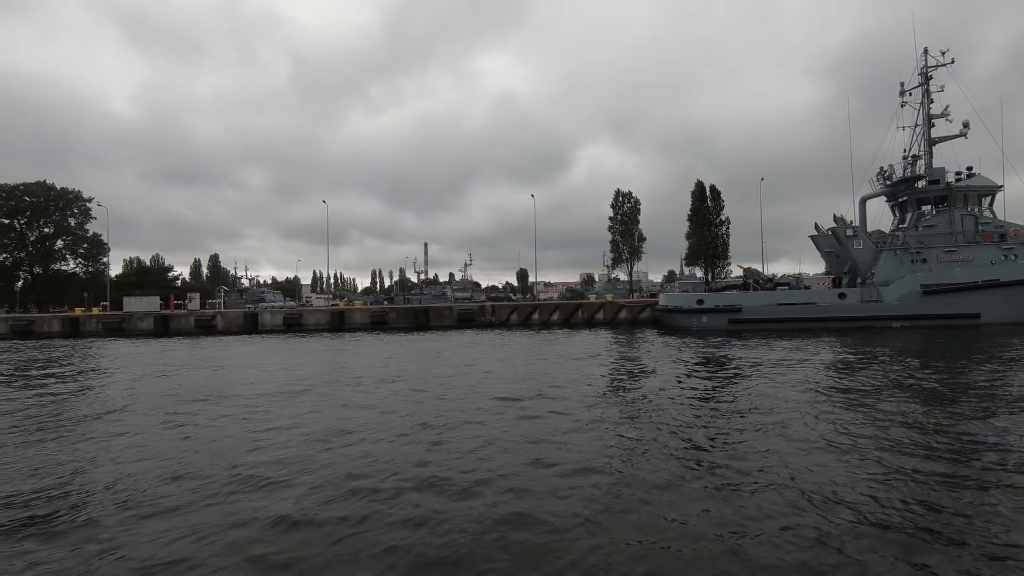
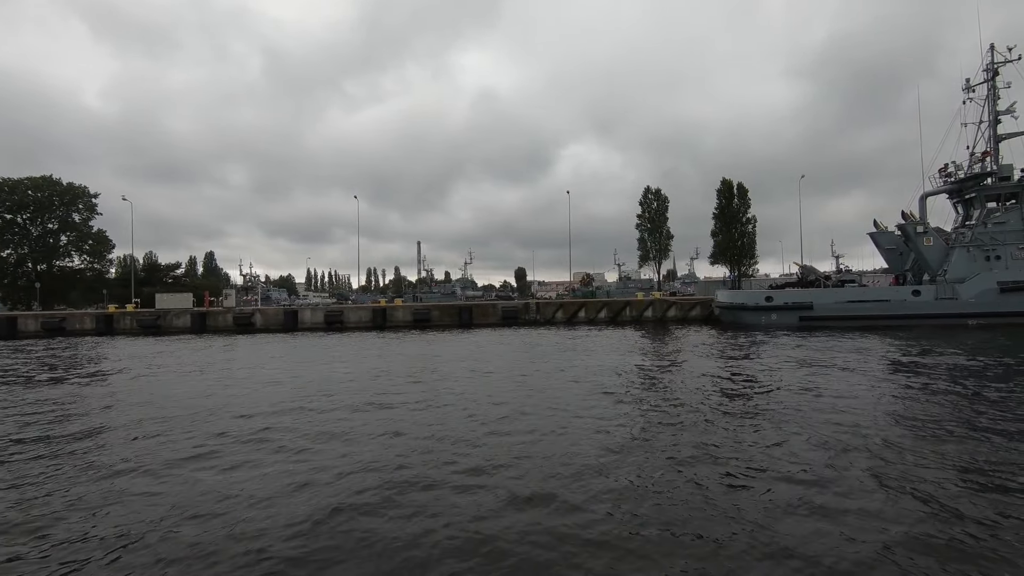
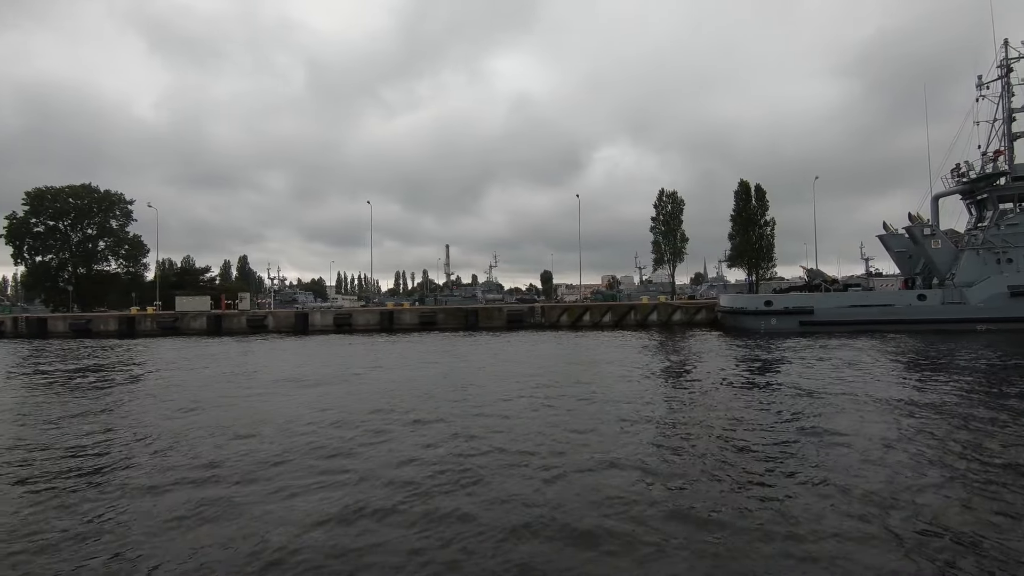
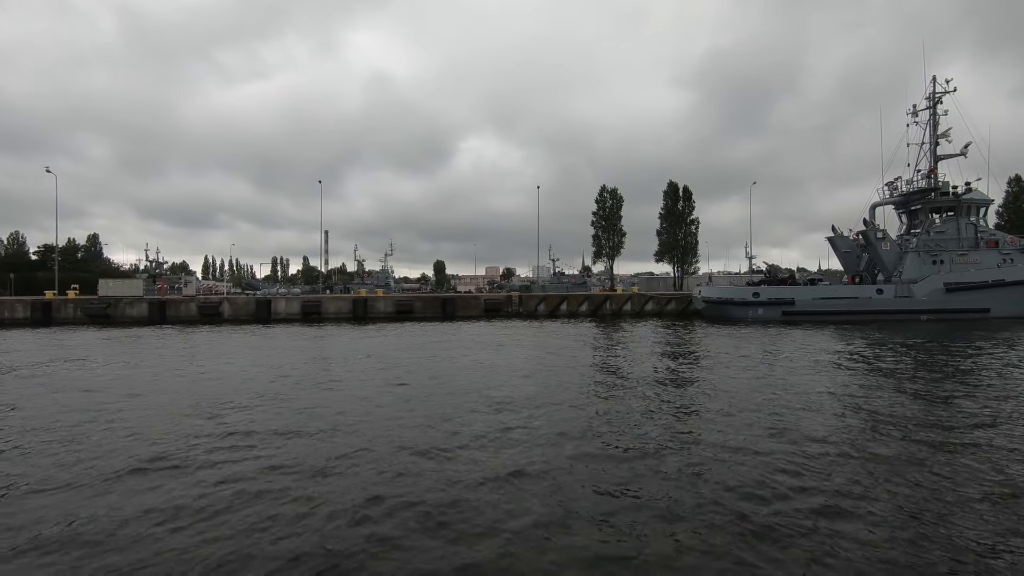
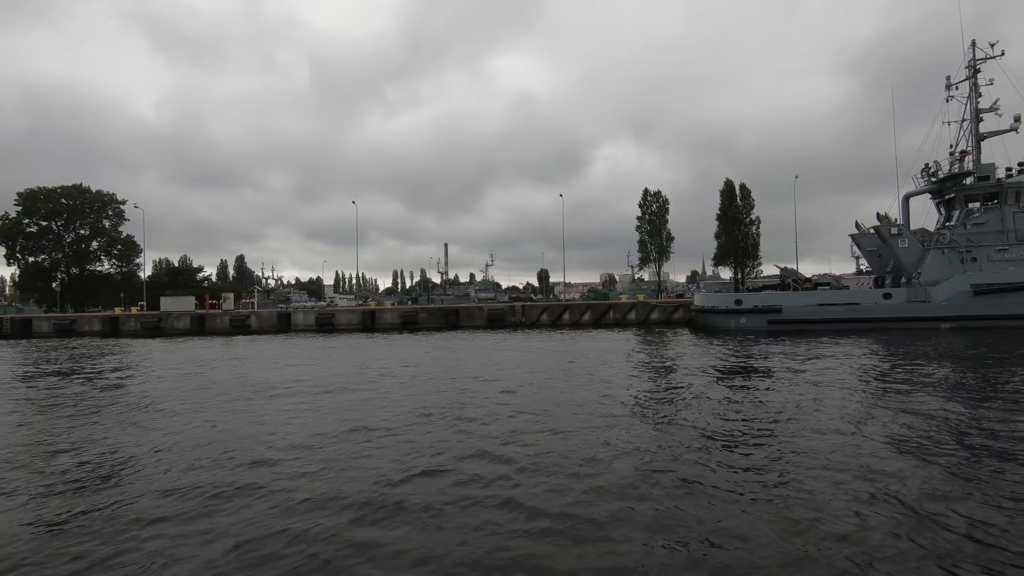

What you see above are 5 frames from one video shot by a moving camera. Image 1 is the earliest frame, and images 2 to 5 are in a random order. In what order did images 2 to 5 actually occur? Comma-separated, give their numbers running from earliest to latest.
5, 3, 2, 4
